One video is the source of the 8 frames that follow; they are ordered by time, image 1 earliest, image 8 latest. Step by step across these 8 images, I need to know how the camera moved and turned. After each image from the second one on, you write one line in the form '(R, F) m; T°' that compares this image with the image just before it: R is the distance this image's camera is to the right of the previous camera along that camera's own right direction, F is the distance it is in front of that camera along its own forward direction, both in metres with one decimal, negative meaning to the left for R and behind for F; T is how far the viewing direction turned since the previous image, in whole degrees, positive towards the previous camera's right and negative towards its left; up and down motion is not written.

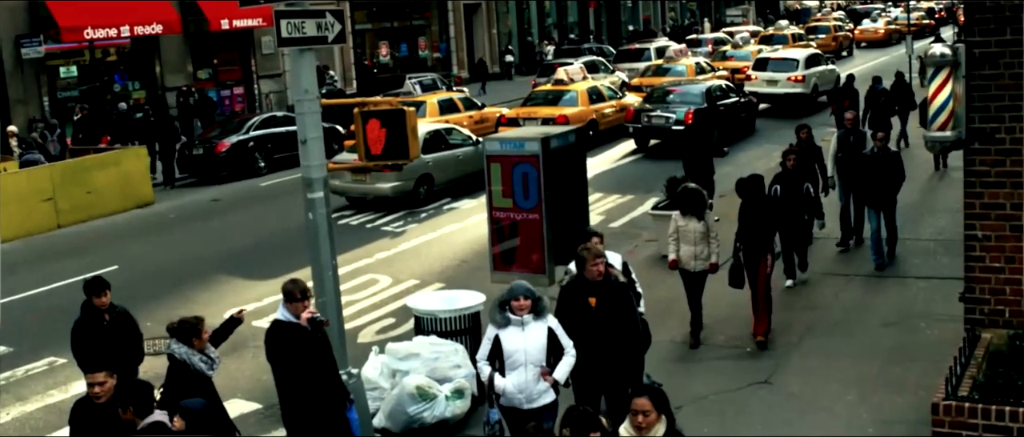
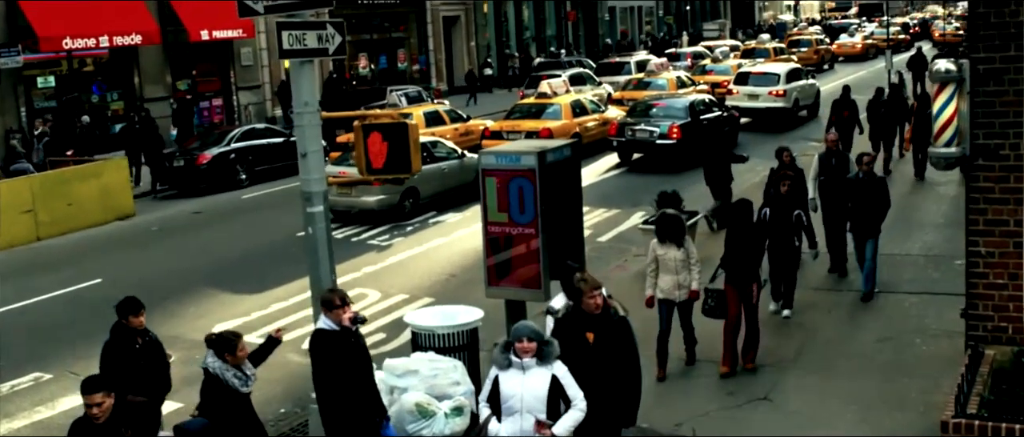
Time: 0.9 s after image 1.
(-0.2, +0.1) m; +1°
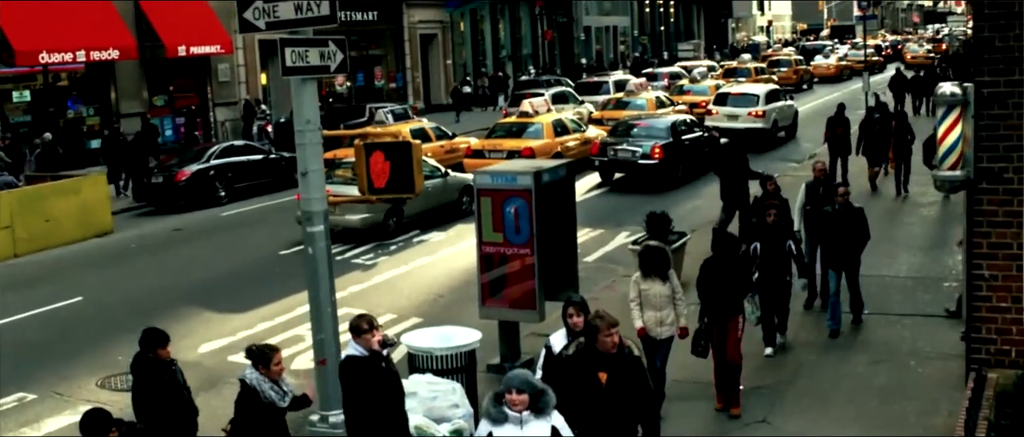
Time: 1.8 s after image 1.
(-0.2, +0.1) m; +1°
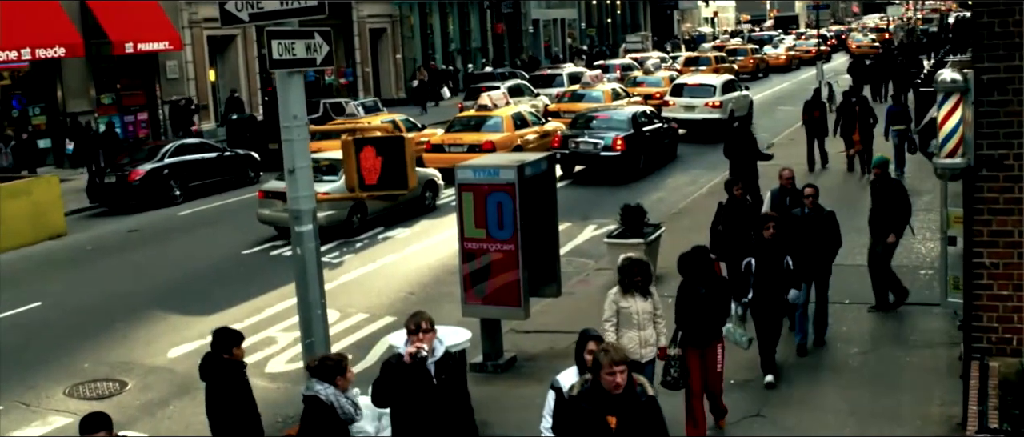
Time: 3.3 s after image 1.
(-0.3, +0.3) m; +3°
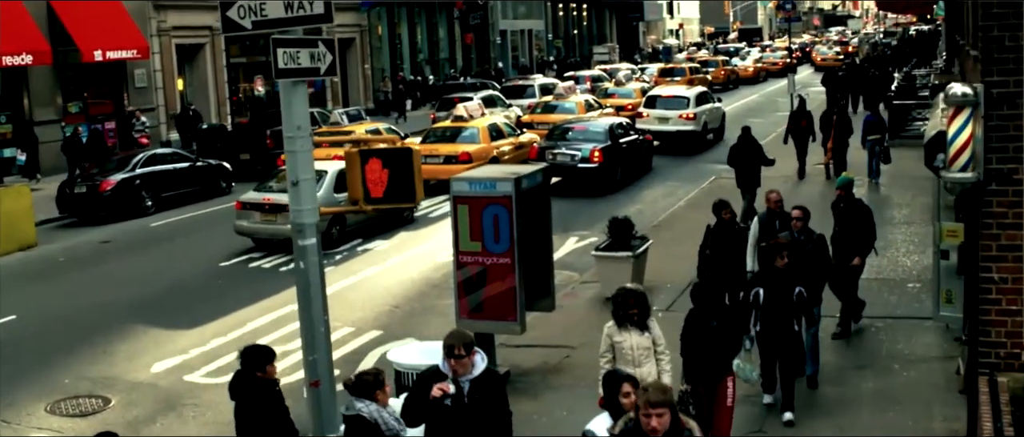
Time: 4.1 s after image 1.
(-0.3, +0.2) m; +2°
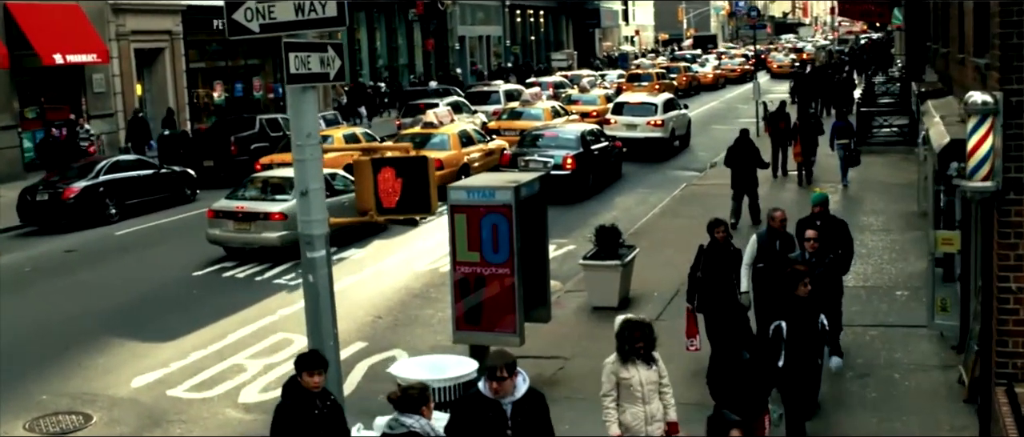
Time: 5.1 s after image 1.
(-0.4, +0.3) m; +2°
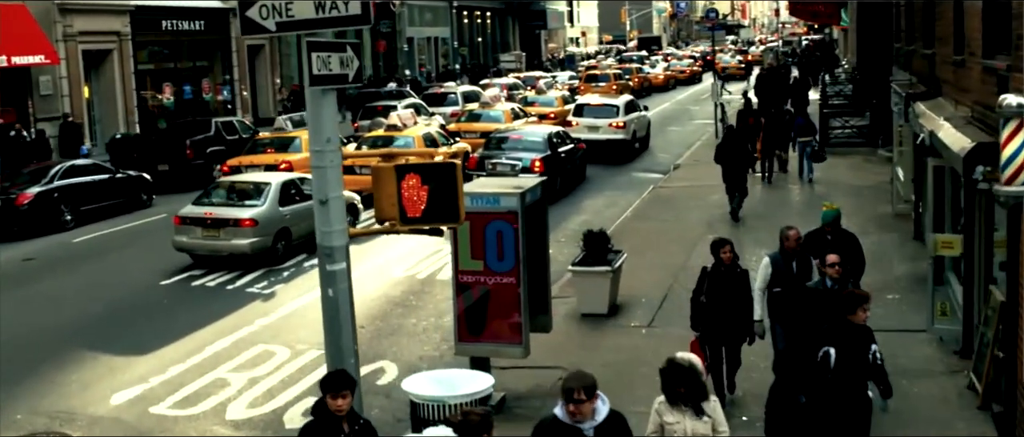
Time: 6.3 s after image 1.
(-0.5, +0.4) m; +3°
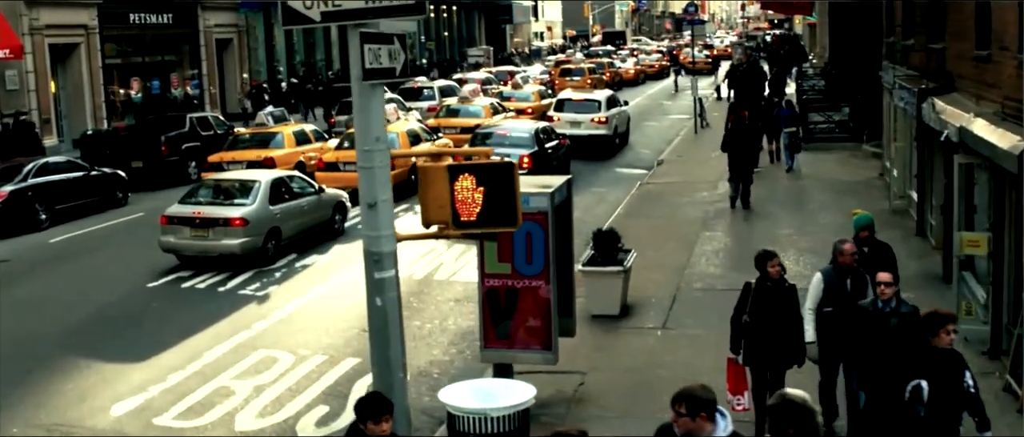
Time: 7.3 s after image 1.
(-0.6, +0.4) m; +2°
